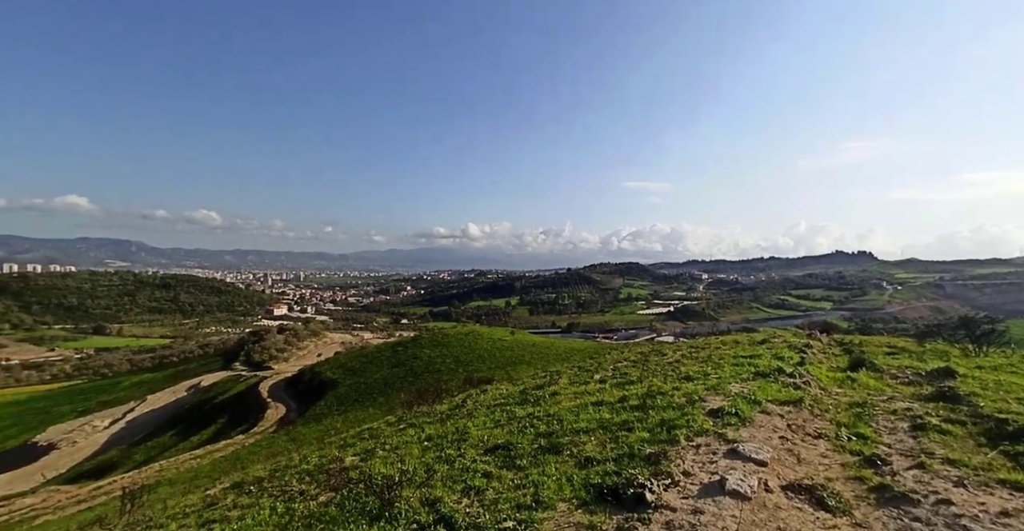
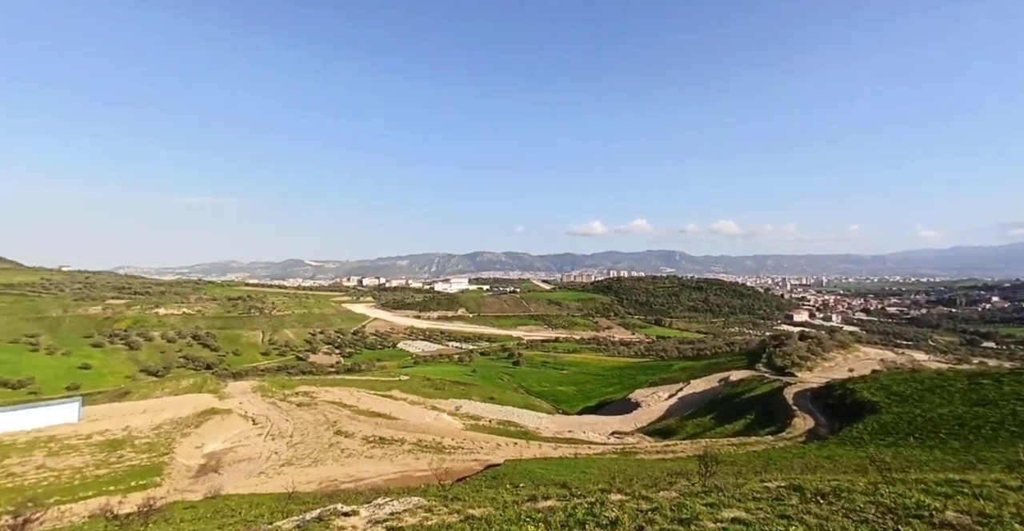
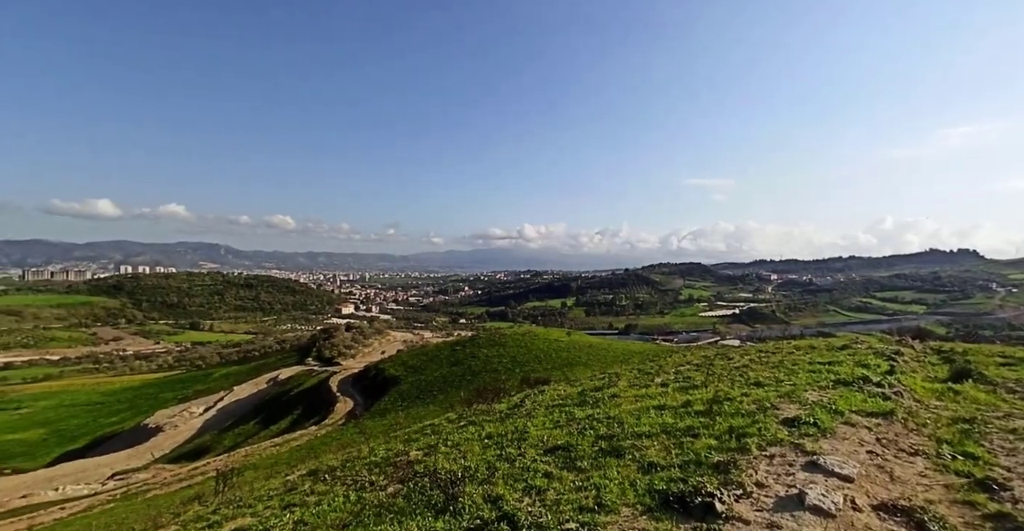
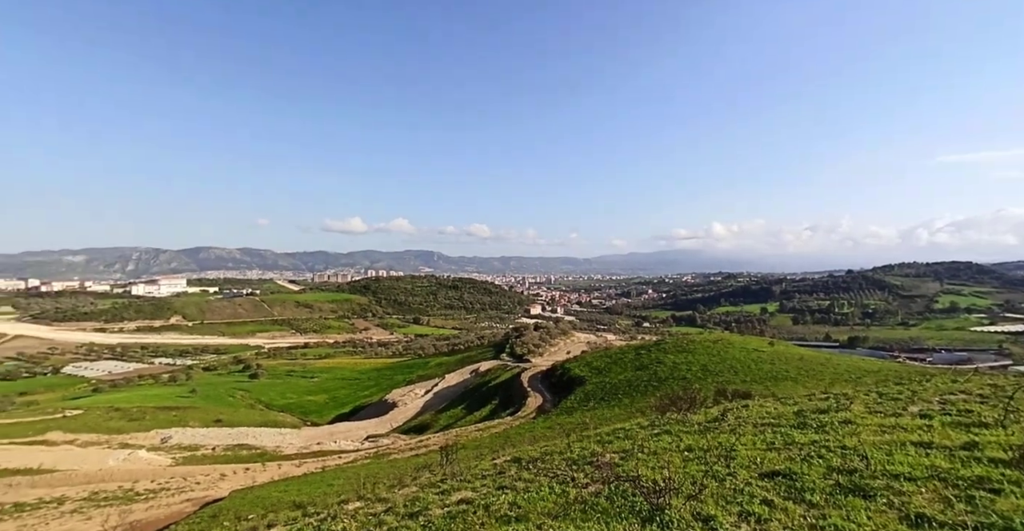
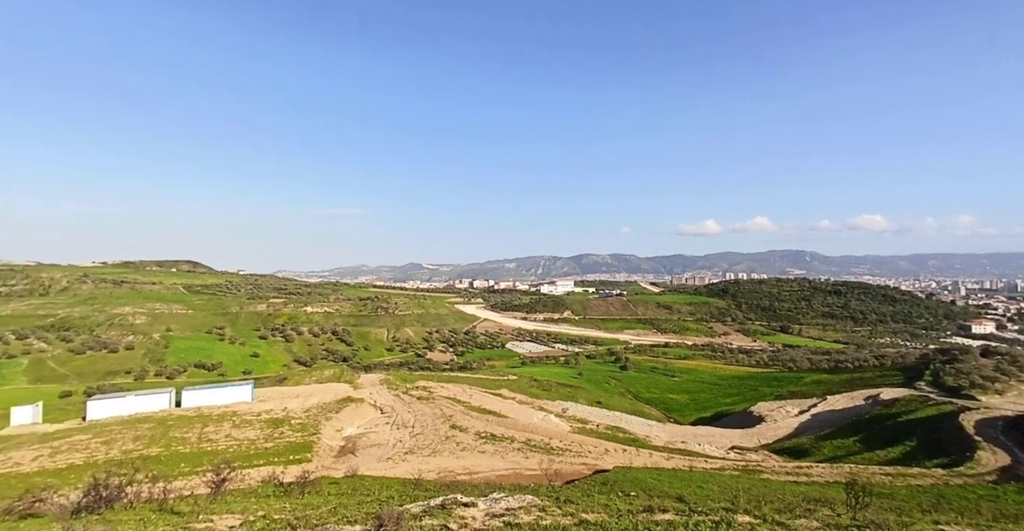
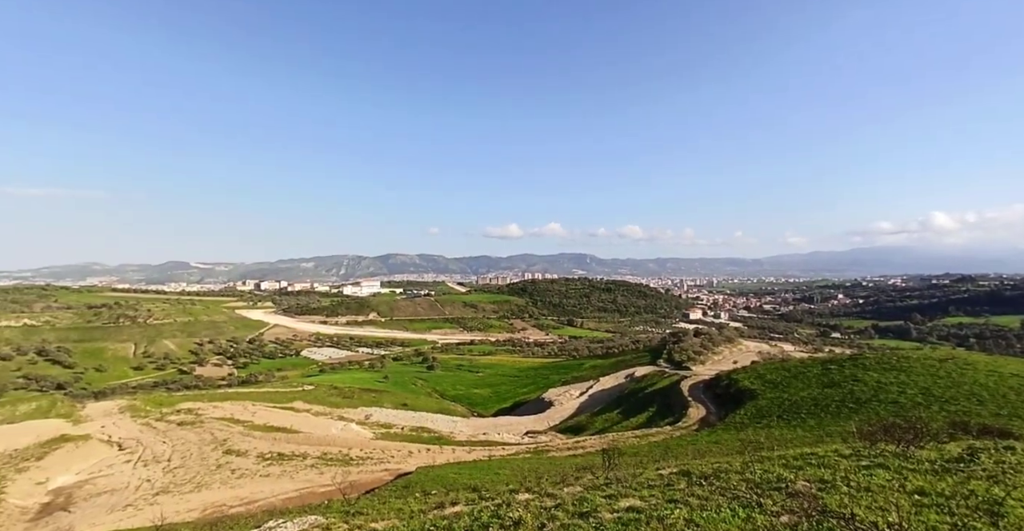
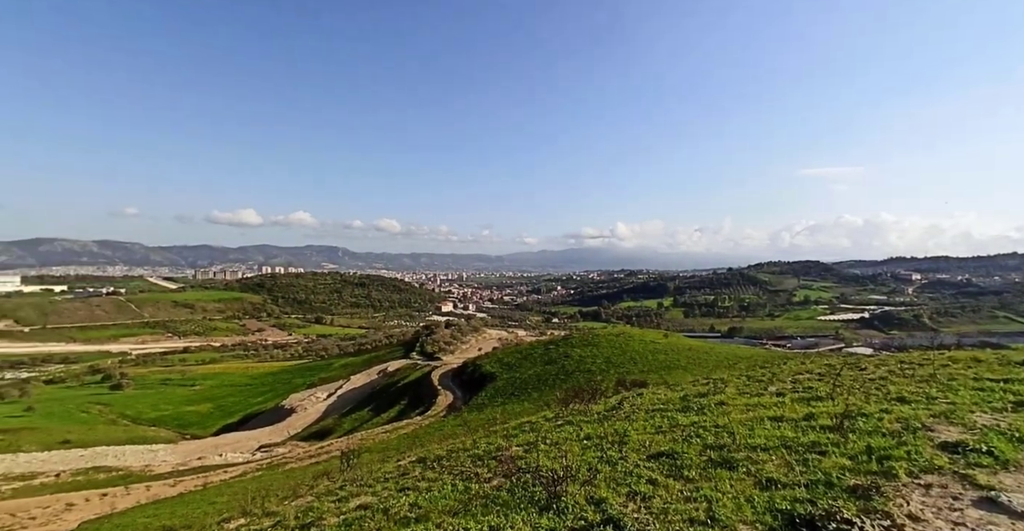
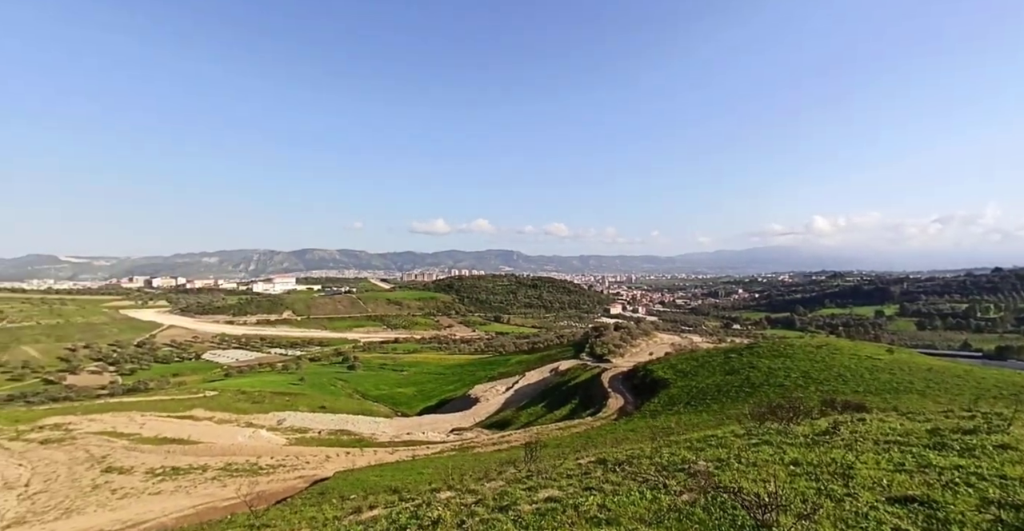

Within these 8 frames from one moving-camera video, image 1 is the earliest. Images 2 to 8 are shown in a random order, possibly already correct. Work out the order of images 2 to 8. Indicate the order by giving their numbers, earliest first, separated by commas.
3, 7, 4, 8, 6, 2, 5
